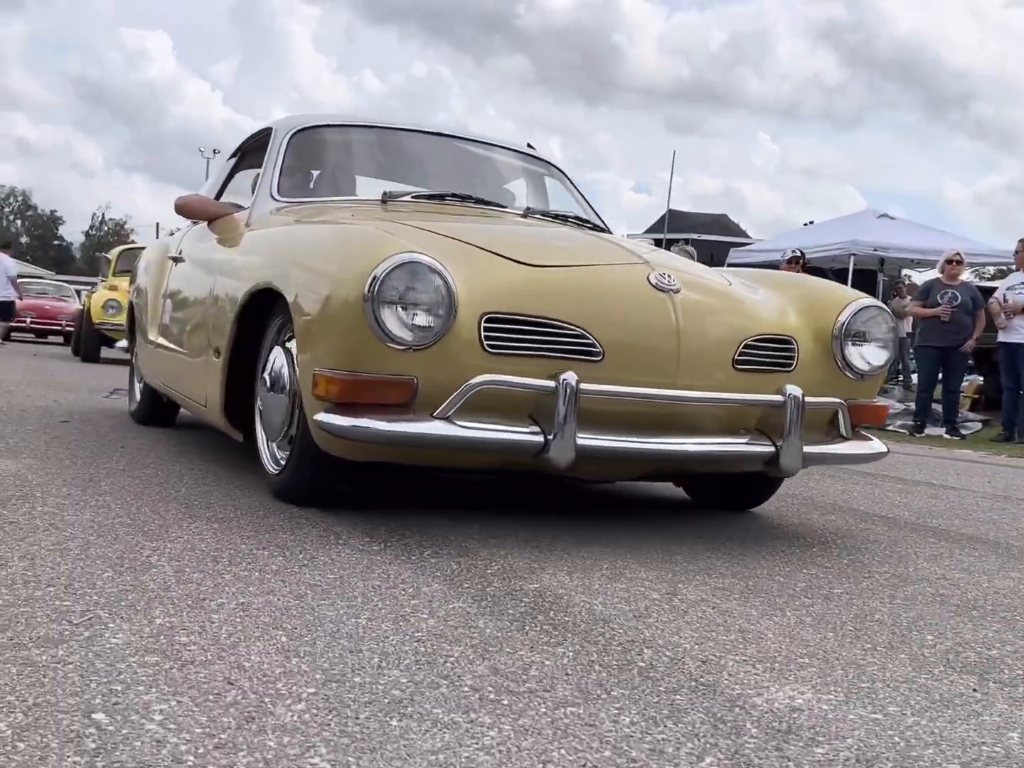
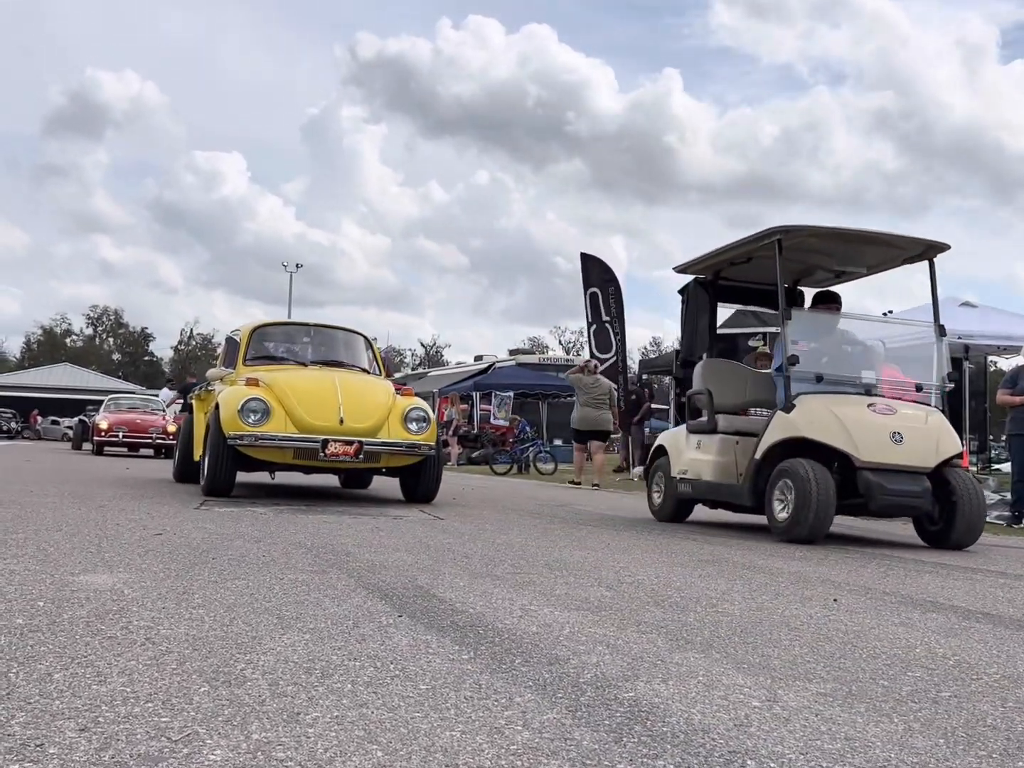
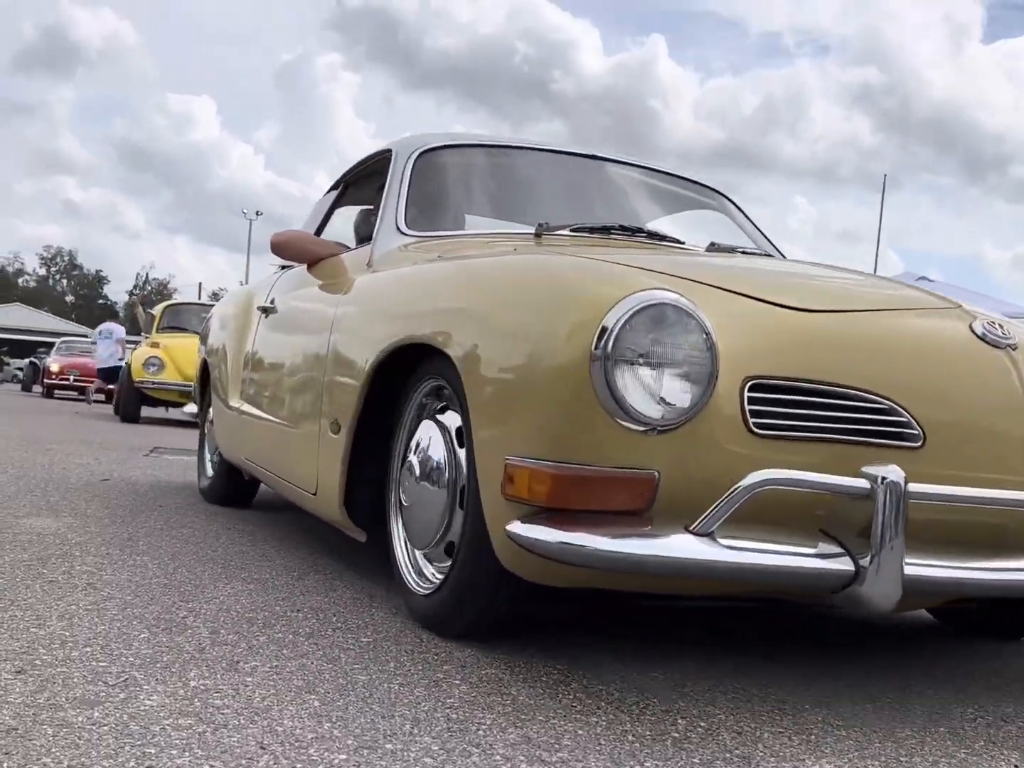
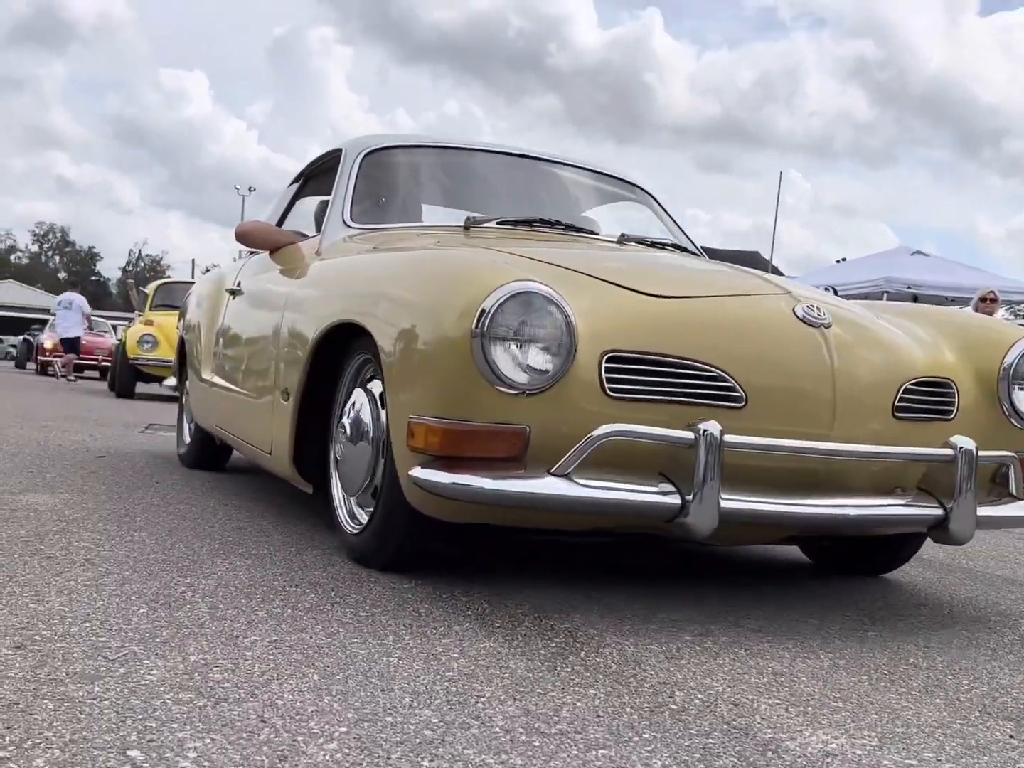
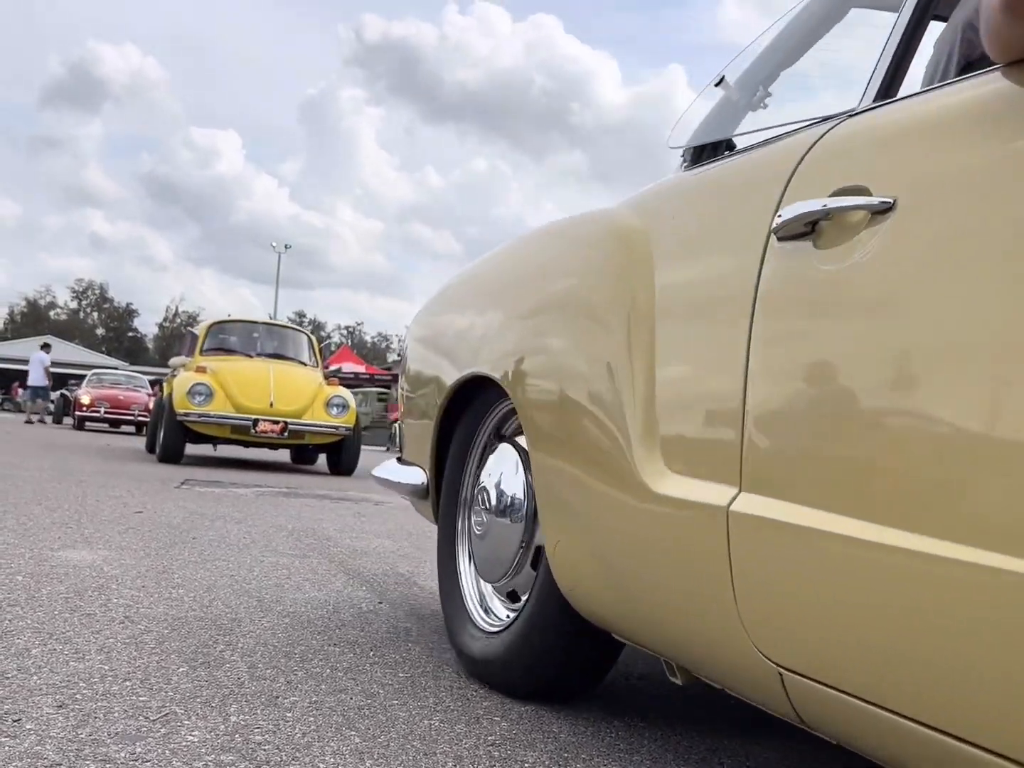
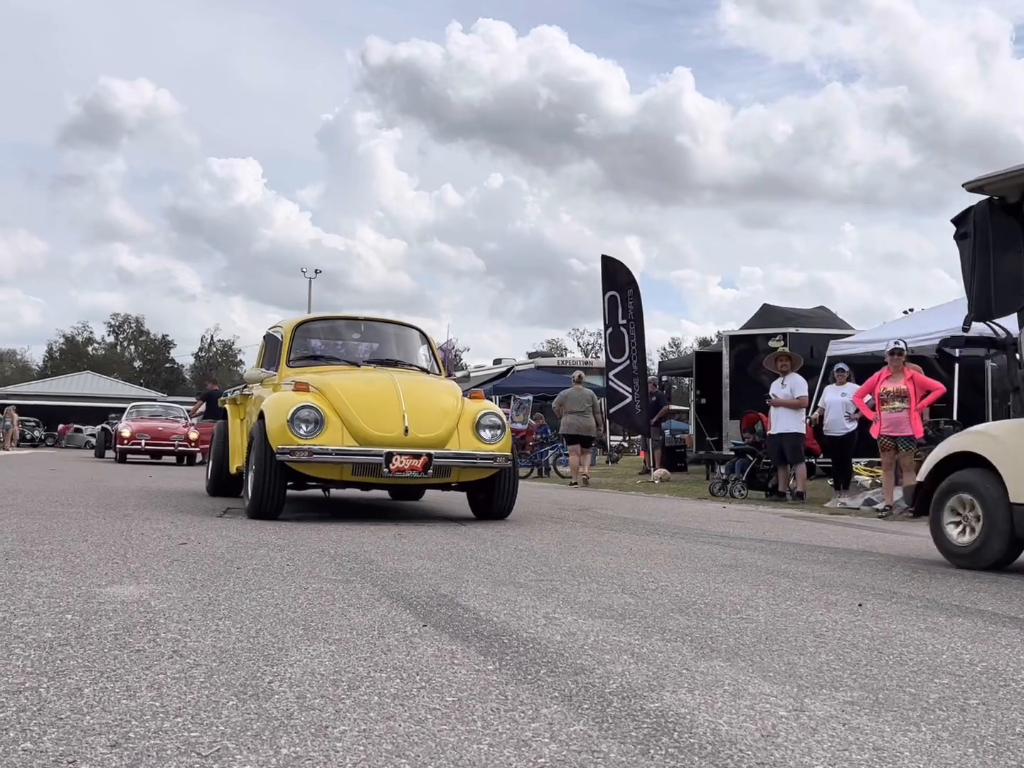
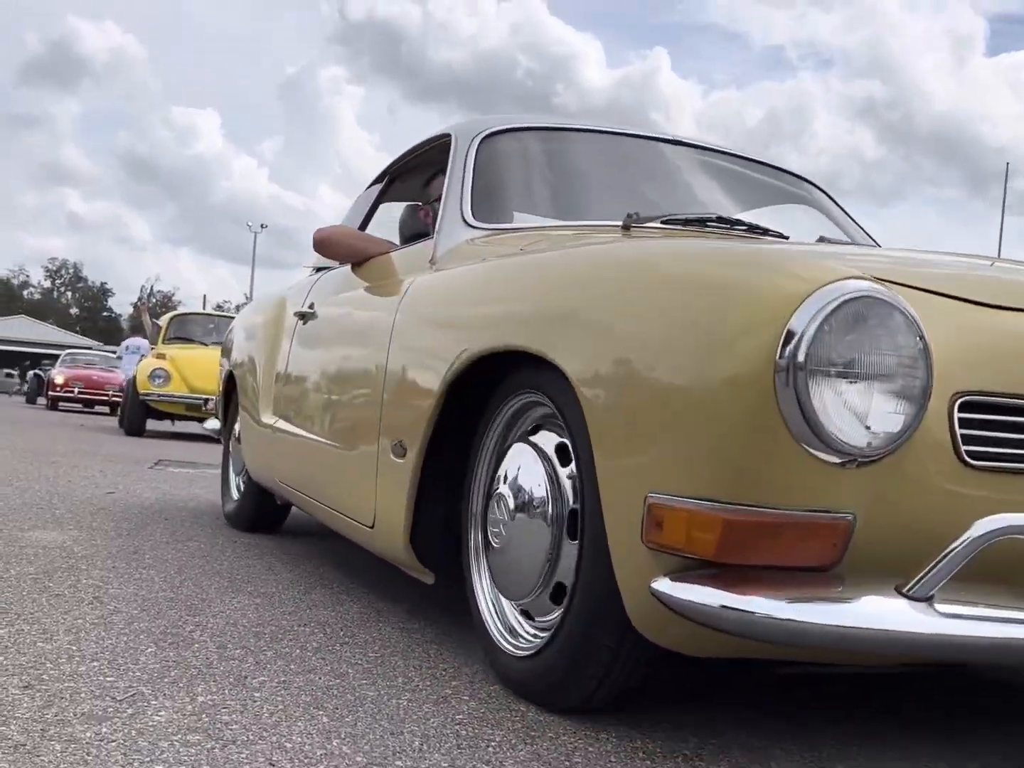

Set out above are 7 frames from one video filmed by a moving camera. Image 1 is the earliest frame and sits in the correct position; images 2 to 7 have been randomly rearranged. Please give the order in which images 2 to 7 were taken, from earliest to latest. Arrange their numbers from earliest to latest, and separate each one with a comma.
4, 3, 7, 5, 2, 6
